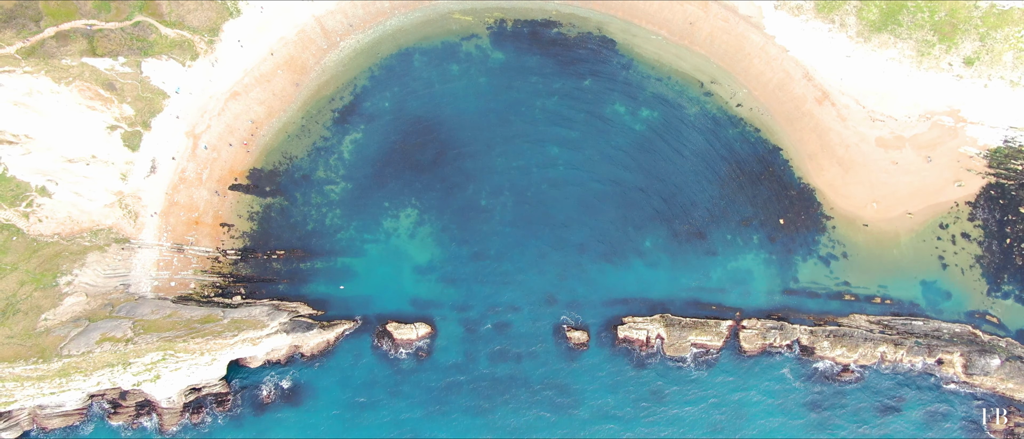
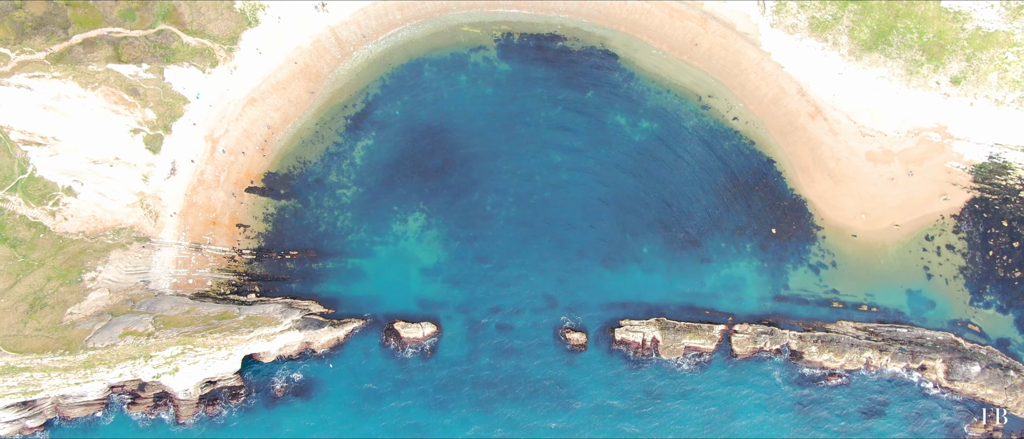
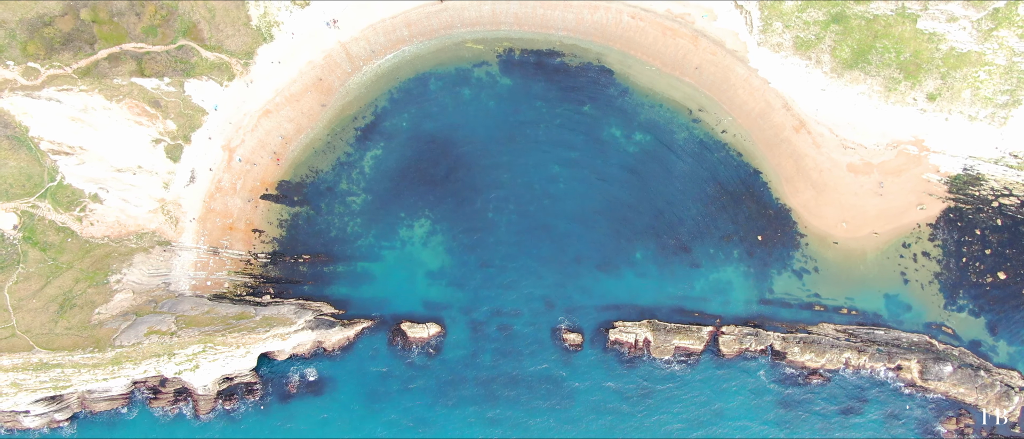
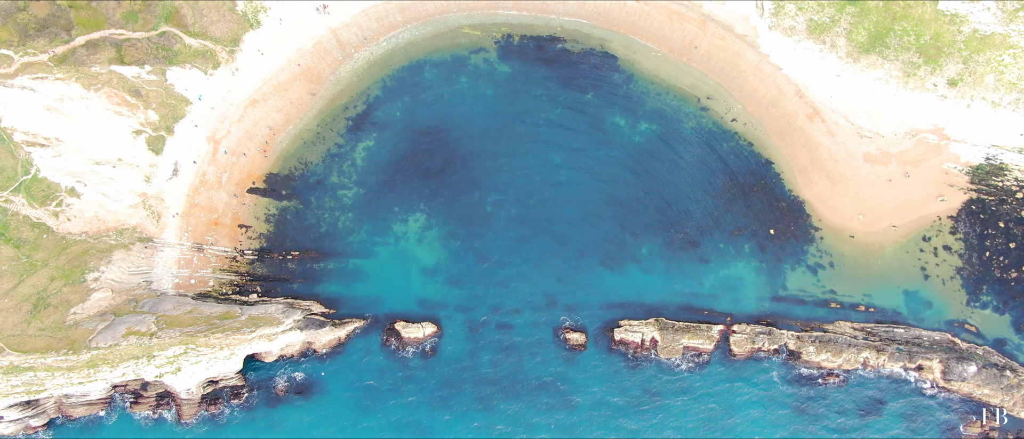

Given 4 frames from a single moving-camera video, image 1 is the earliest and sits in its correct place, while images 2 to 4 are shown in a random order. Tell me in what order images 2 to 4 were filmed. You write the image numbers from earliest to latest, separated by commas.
2, 4, 3
